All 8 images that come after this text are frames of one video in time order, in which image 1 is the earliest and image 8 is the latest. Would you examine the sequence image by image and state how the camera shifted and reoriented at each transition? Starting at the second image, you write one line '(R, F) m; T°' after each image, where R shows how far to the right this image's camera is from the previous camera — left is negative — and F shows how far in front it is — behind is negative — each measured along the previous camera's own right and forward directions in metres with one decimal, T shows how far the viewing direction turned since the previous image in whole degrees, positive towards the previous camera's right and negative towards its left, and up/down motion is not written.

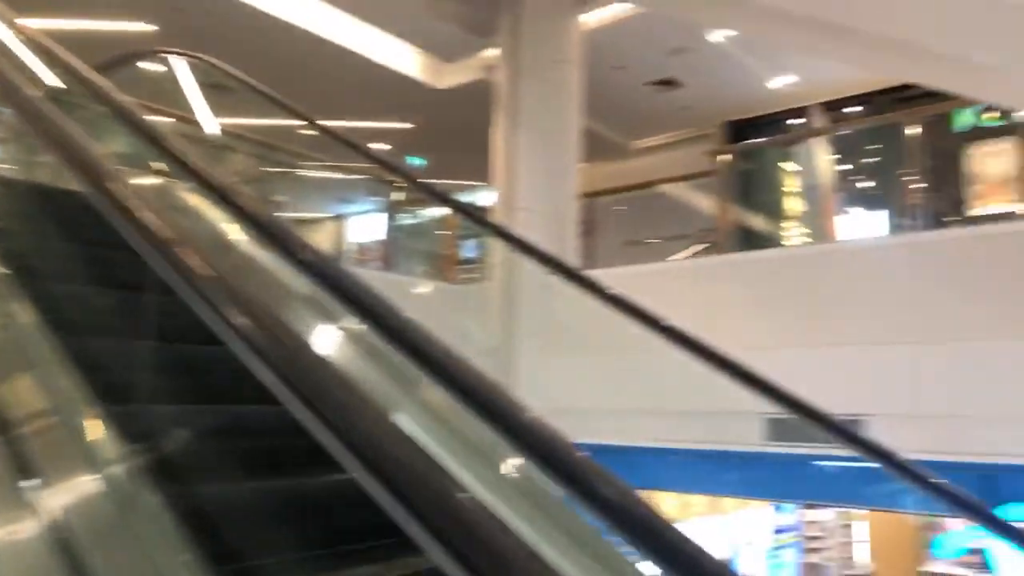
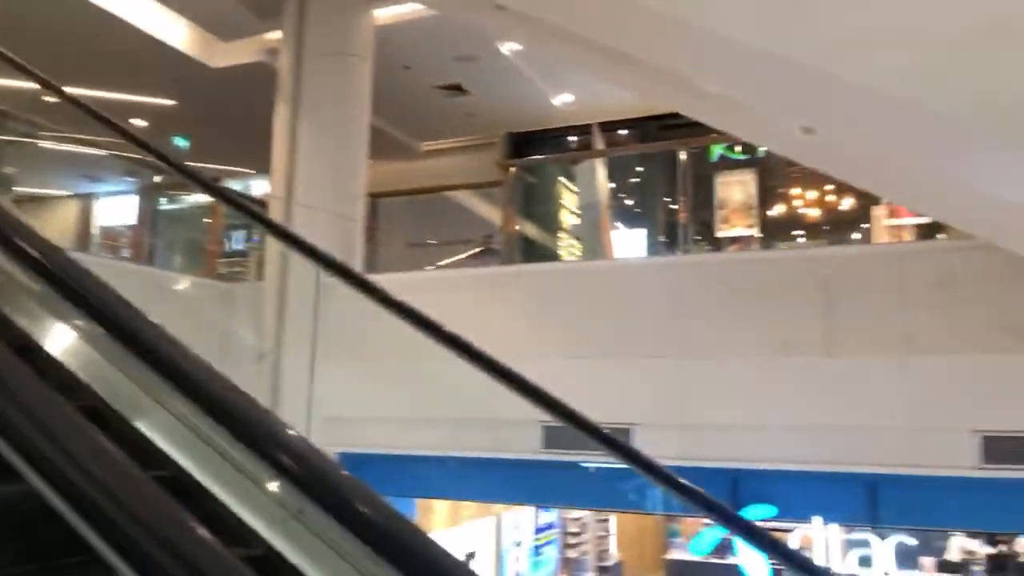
(-0.2, +0.2) m; +18°
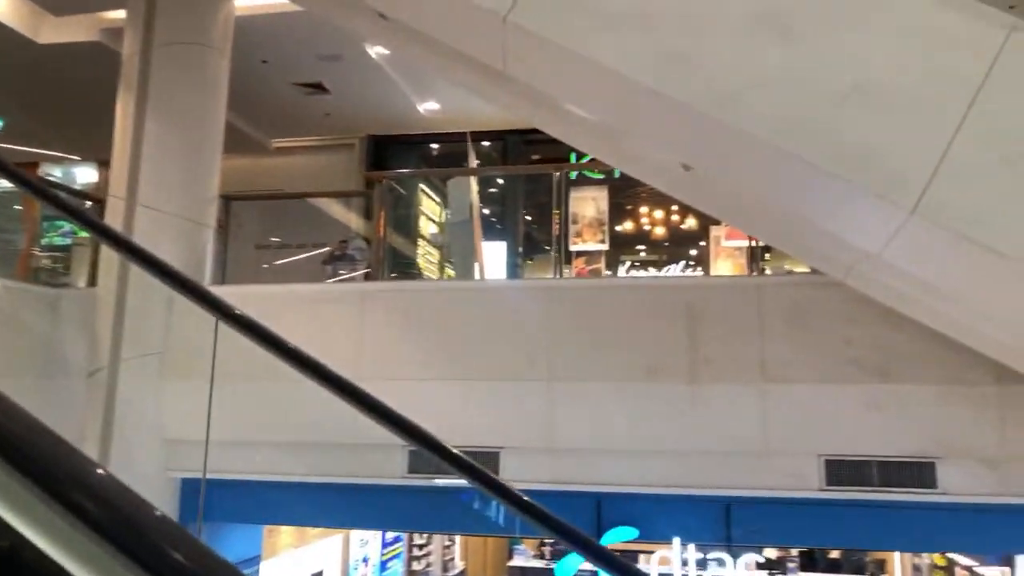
(-0.2, +0.1) m; +12°
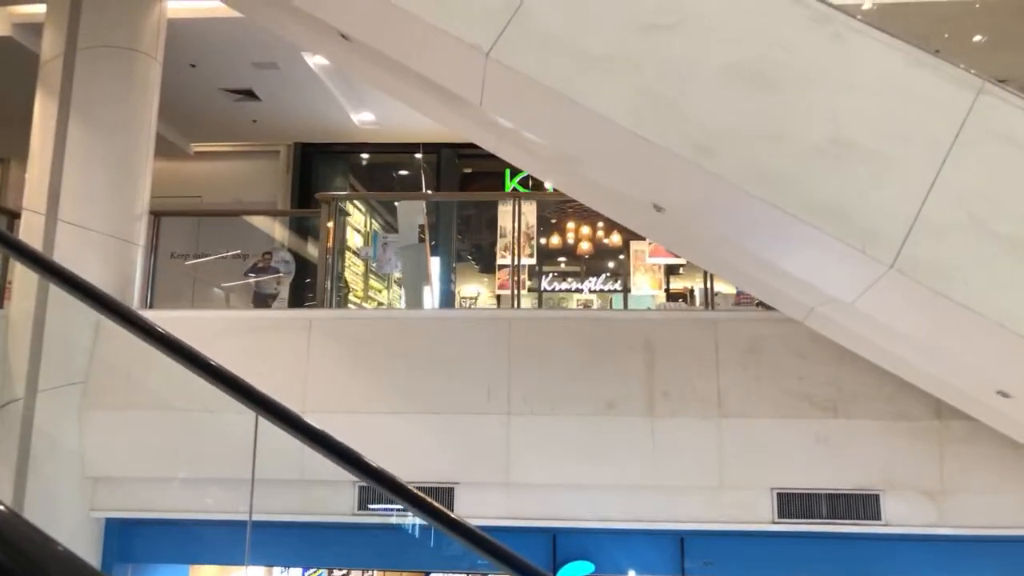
(-0.3, +0.1) m; +7°
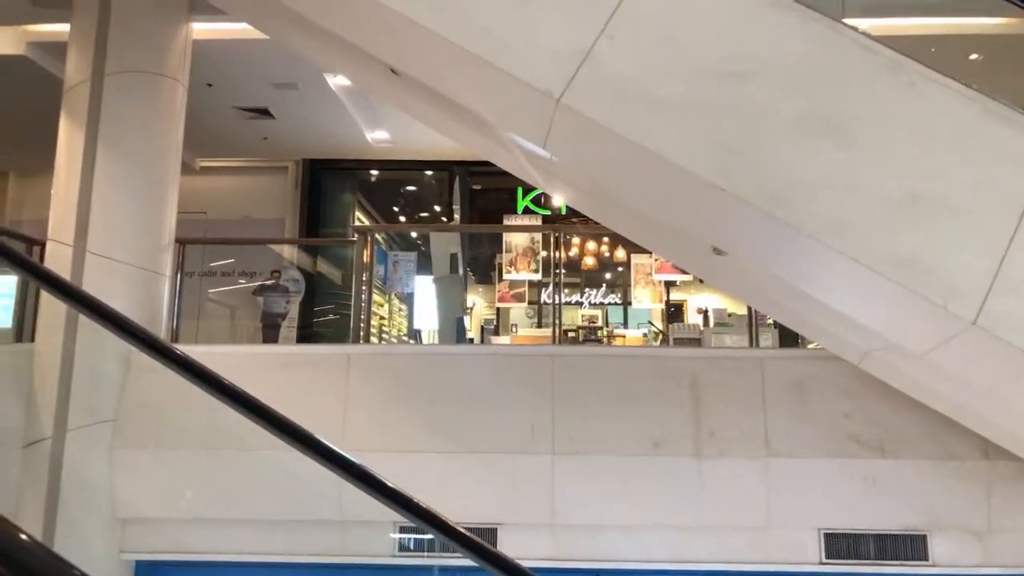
(-0.4, +0.1) m; +2°
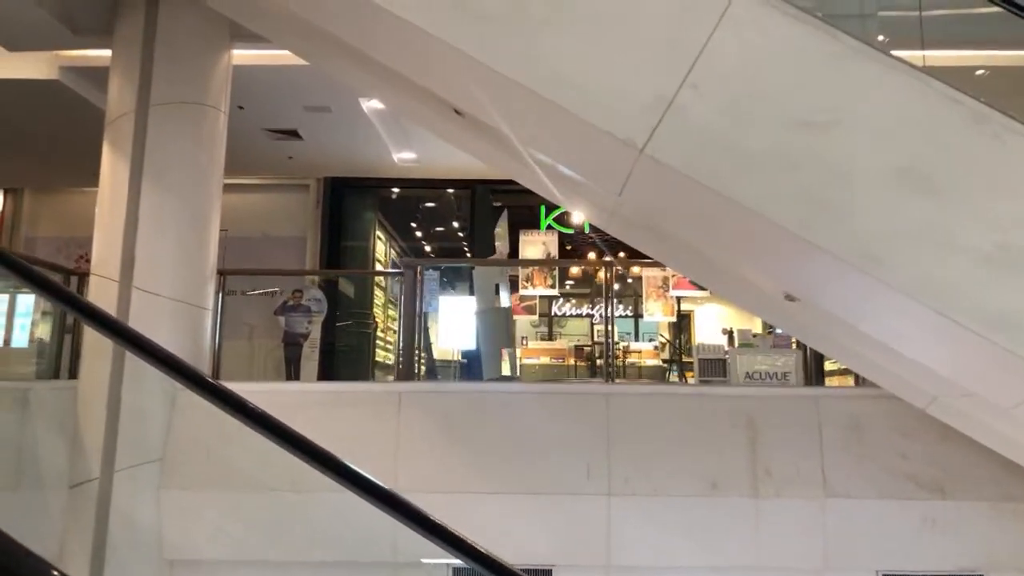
(-0.4, +0.1) m; +1°
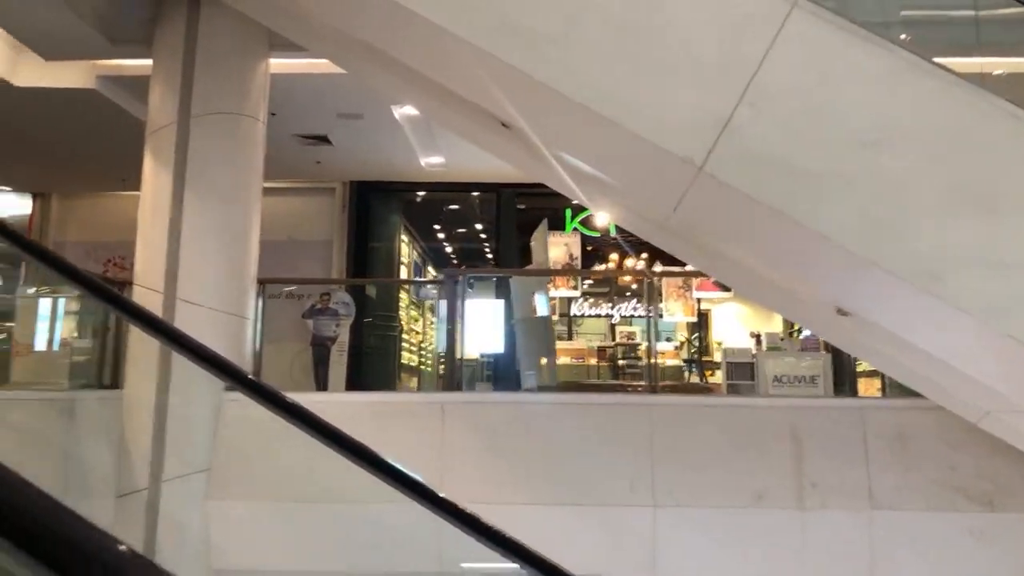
(-0.2, 0.0) m; -1°
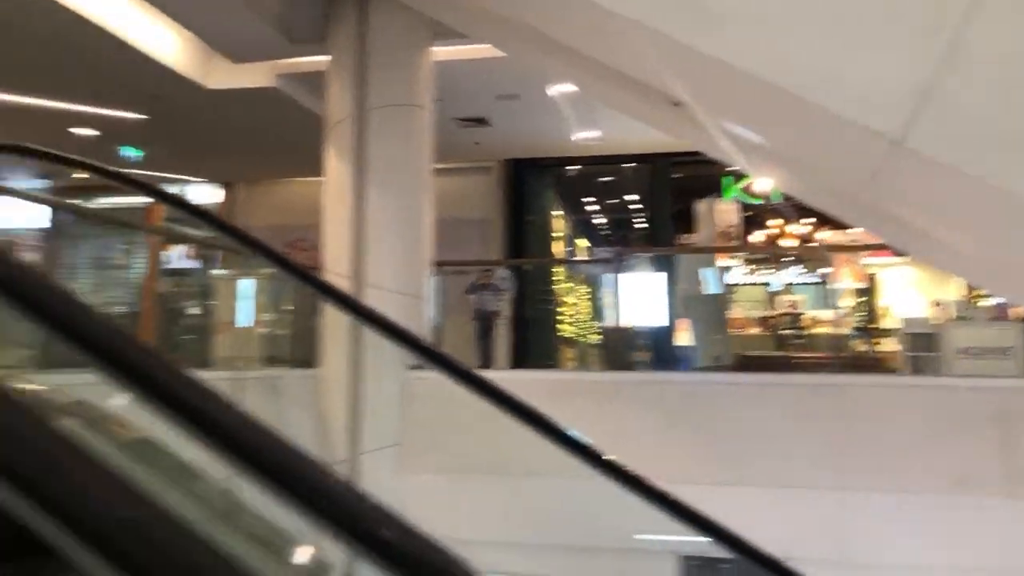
(-0.2, -0.1) m; -10°
